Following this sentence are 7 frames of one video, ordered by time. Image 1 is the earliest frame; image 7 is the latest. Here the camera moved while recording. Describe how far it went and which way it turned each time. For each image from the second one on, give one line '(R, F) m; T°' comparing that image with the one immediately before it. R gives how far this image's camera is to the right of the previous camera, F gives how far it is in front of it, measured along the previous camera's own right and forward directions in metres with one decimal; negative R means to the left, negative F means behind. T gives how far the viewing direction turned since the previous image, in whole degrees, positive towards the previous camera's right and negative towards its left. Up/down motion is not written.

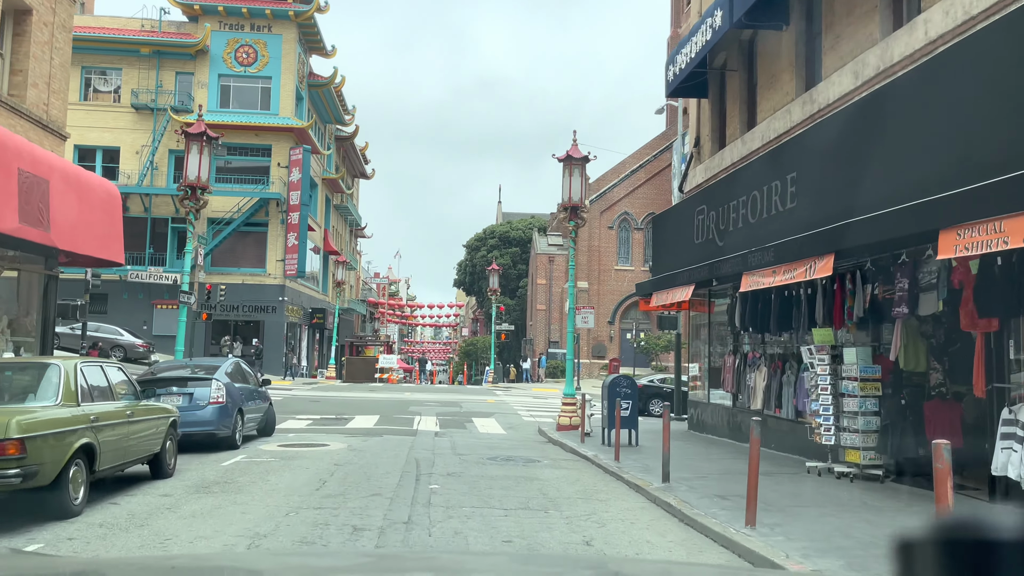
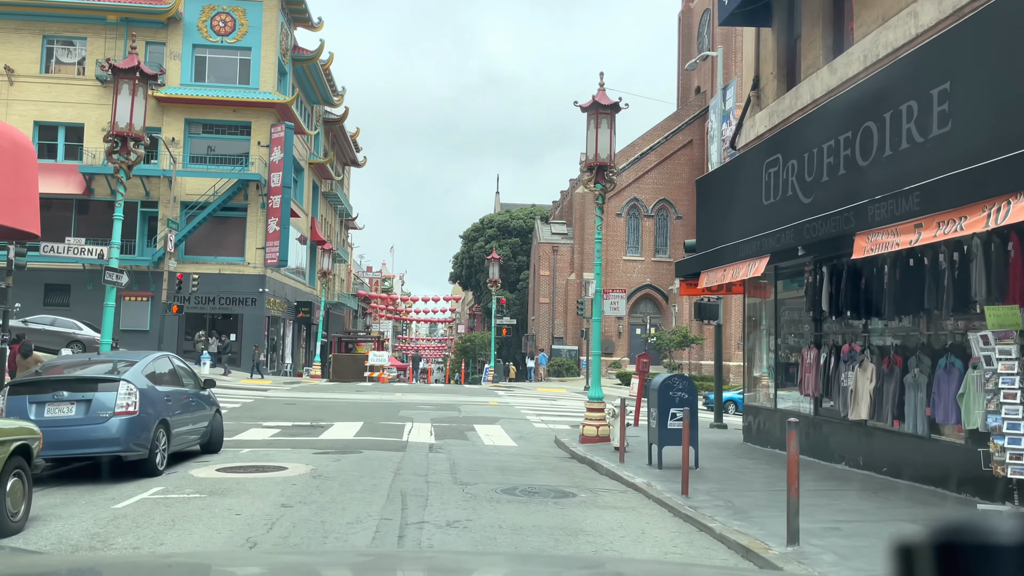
(-0.3, +3.4) m; 0°
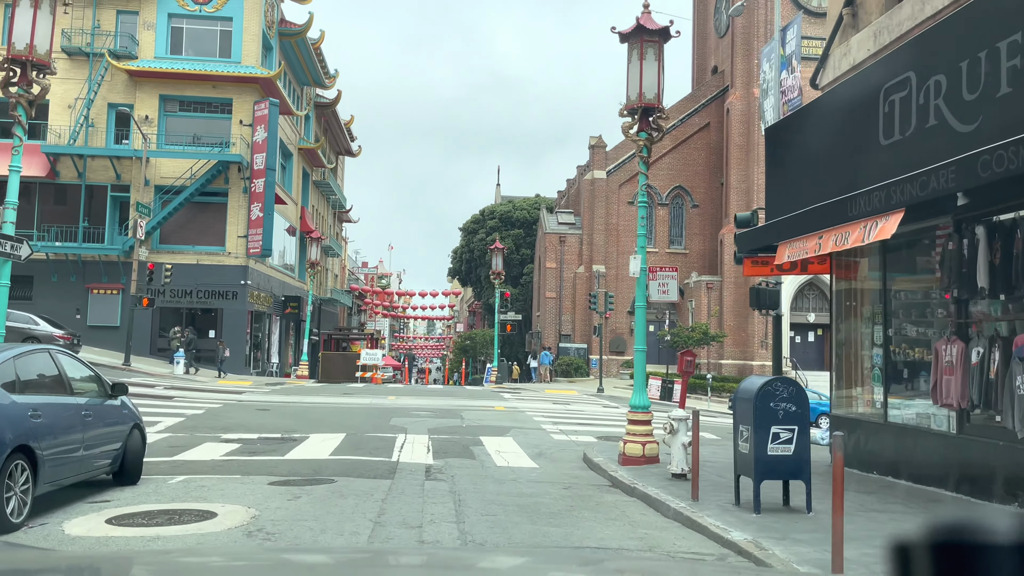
(-0.3, +3.2) m; 0°
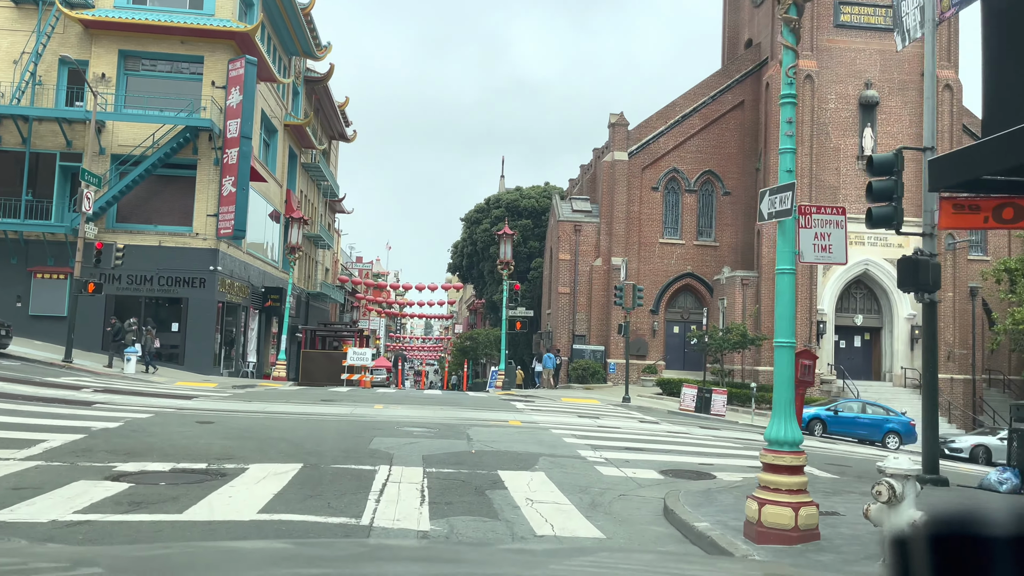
(-0.5, +4.6) m; 0°
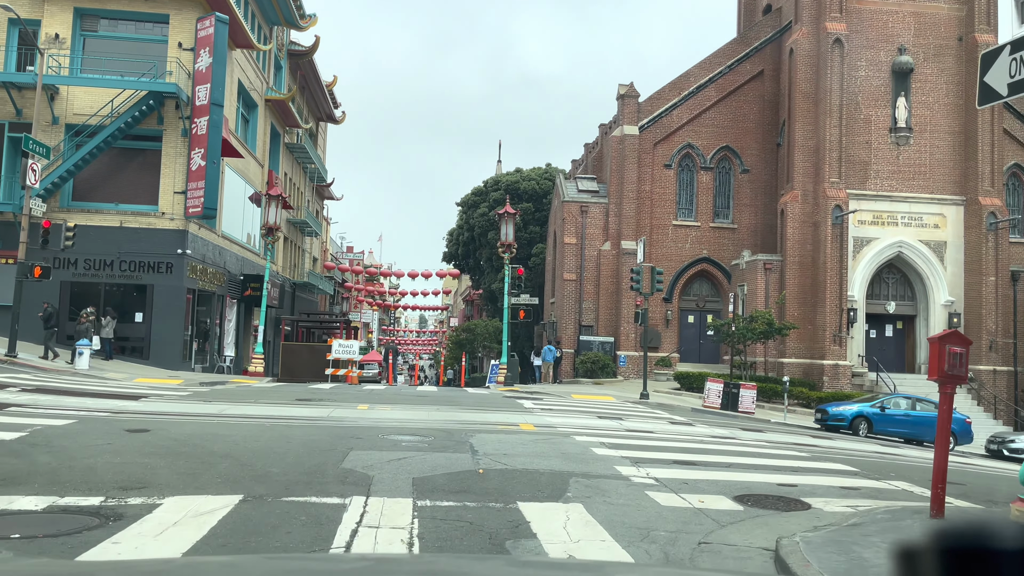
(-0.3, +3.0) m; 0°
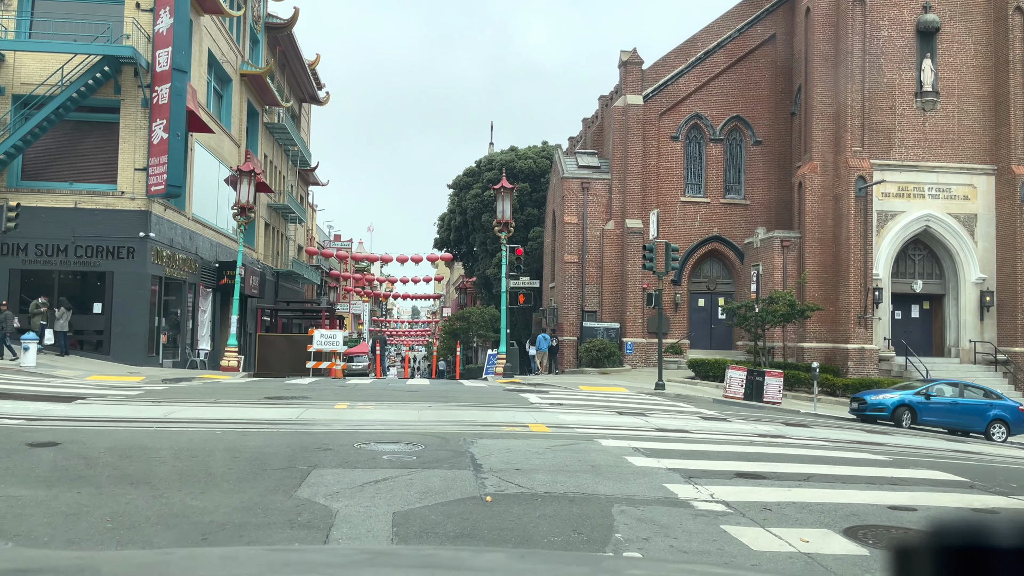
(-0.2, +2.5) m; +1°
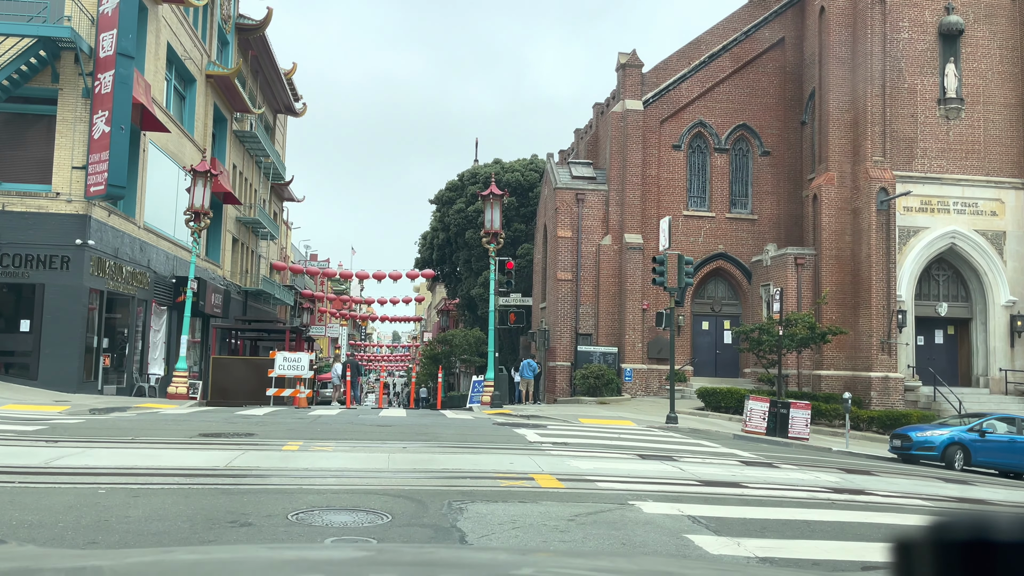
(-0.2, +2.8) m; +1°
